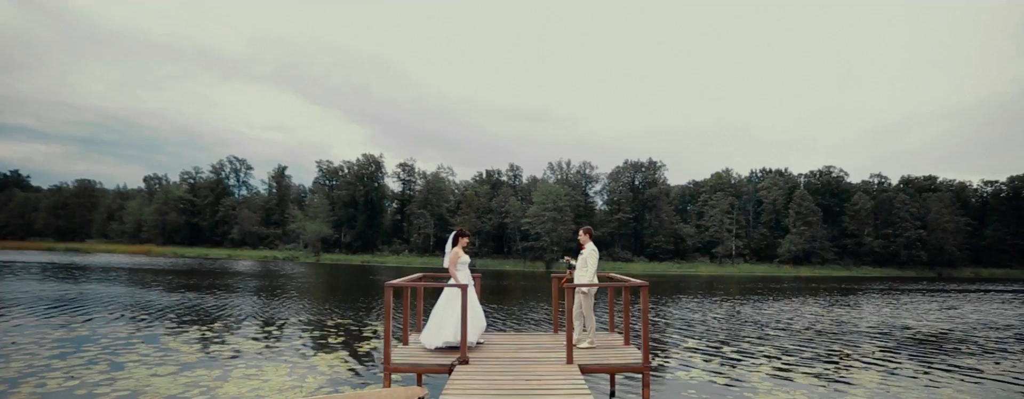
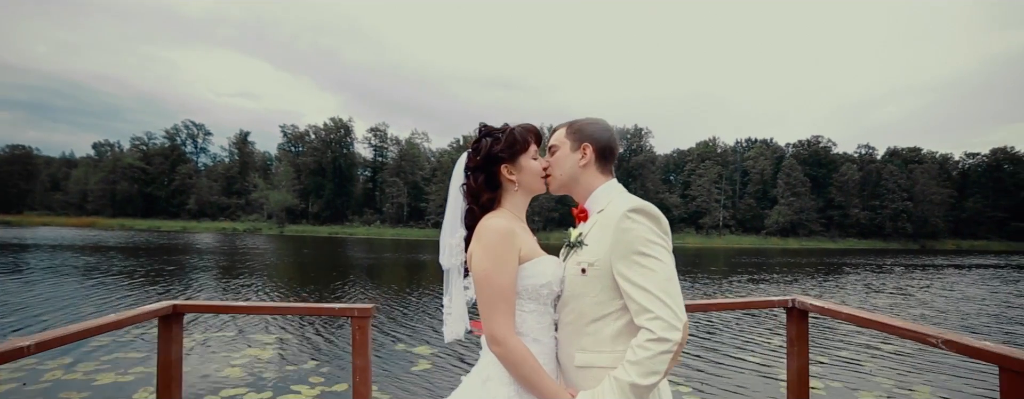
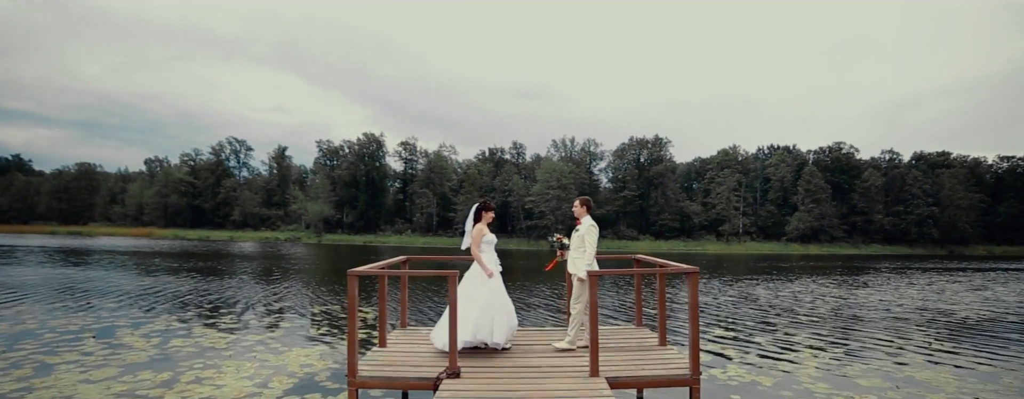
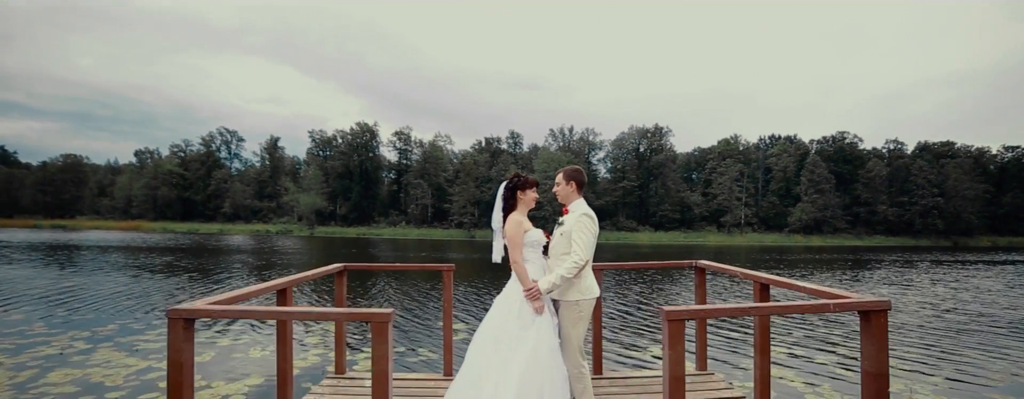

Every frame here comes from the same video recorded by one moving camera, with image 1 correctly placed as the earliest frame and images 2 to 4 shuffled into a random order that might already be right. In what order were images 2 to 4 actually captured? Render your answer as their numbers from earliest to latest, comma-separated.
3, 4, 2
